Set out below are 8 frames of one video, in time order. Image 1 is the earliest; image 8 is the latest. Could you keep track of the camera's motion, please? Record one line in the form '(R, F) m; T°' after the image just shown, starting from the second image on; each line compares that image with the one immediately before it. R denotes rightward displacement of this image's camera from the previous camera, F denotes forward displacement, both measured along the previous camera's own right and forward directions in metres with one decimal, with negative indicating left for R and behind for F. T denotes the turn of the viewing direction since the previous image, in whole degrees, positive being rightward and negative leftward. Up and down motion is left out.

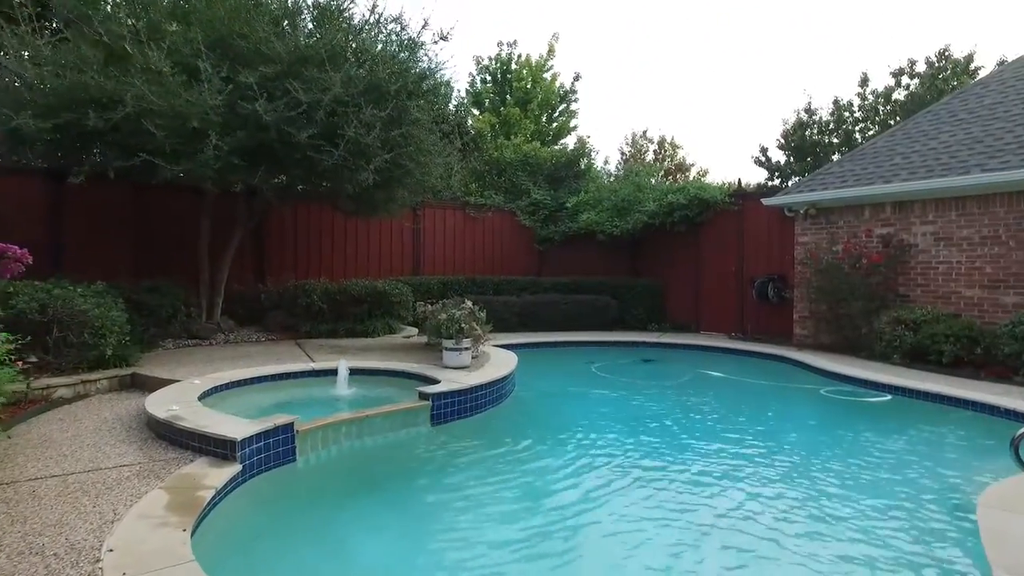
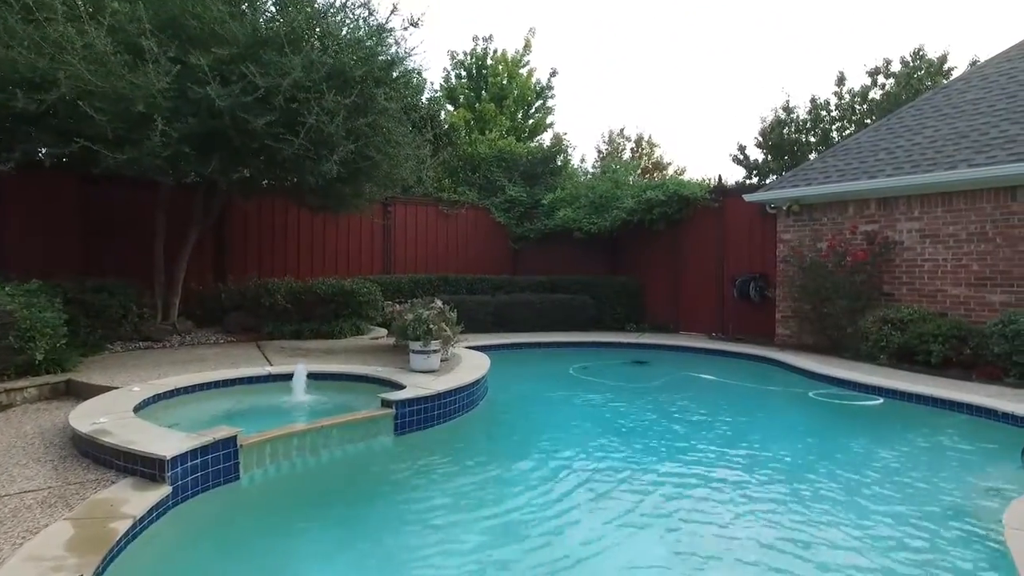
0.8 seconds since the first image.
(0.0, +0.4) m; +2°
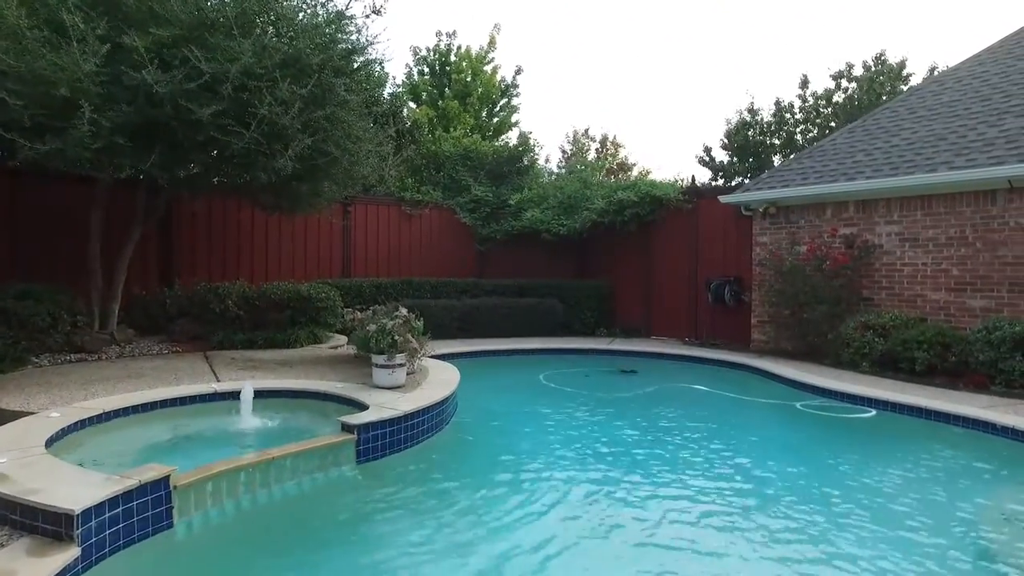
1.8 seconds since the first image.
(-0.1, +0.5) m; +3°
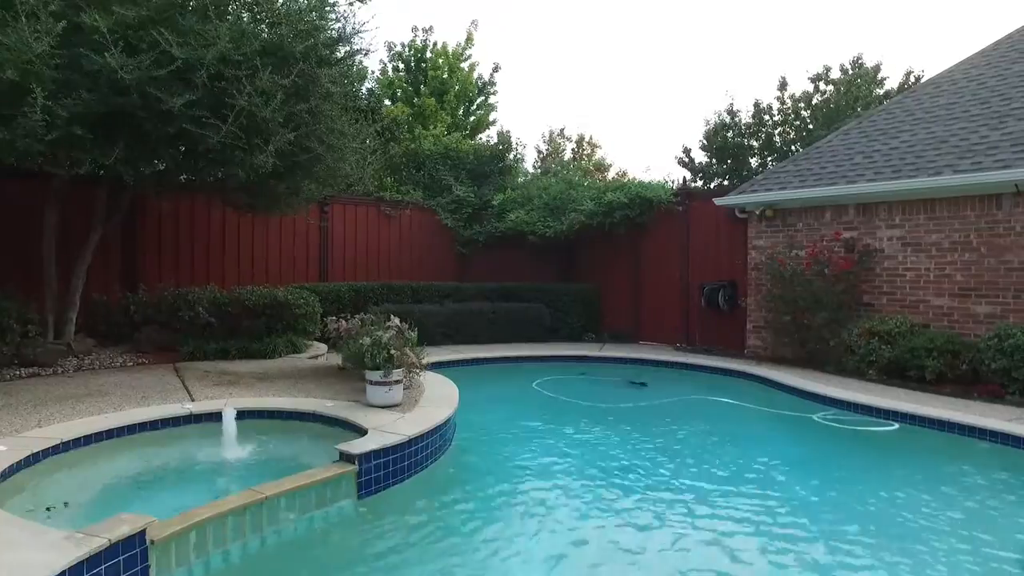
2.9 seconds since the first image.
(-0.3, +0.4) m; +3°
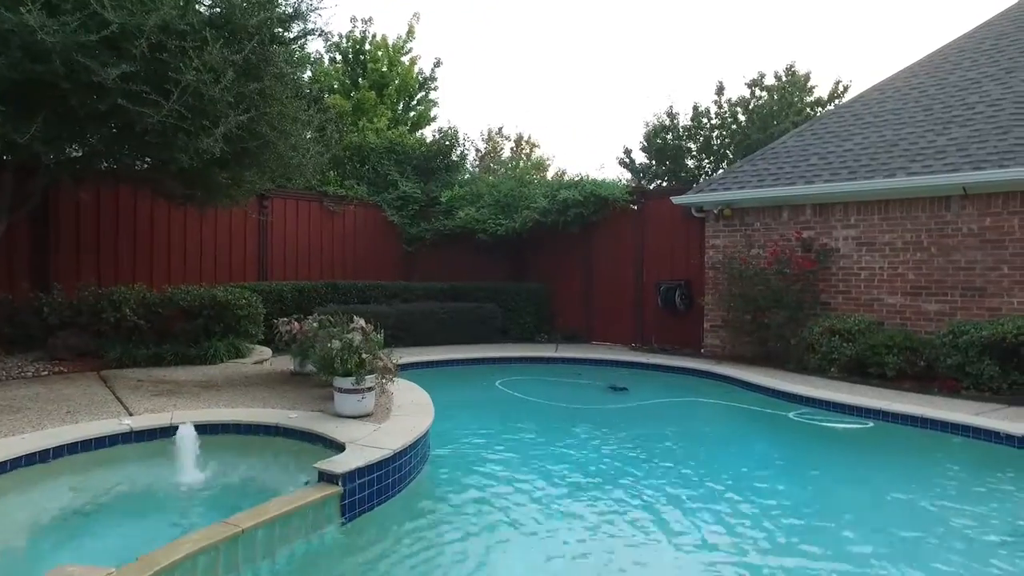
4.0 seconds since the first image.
(-0.4, +0.4) m; +6°
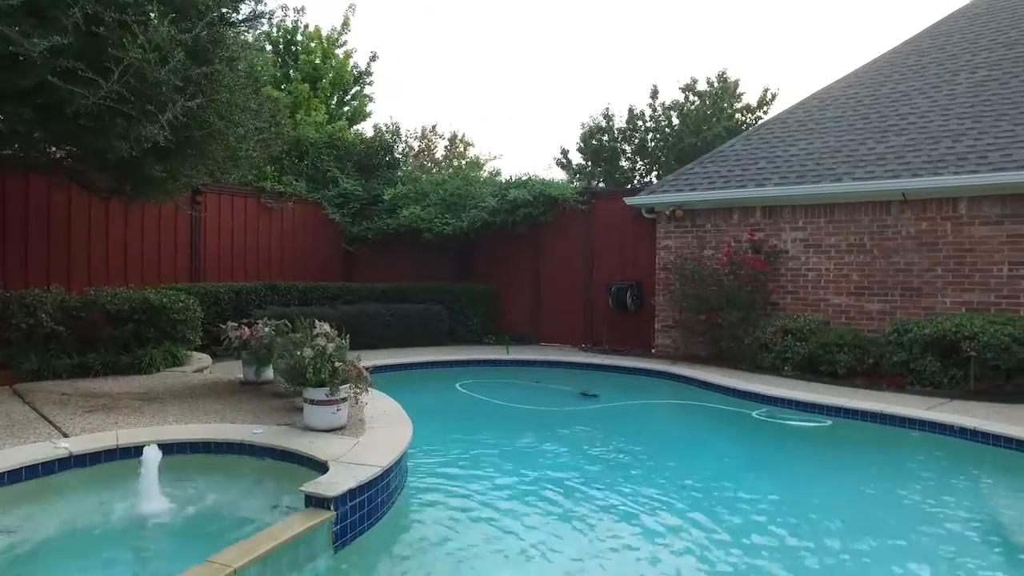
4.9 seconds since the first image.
(-0.4, +0.2) m; +7°
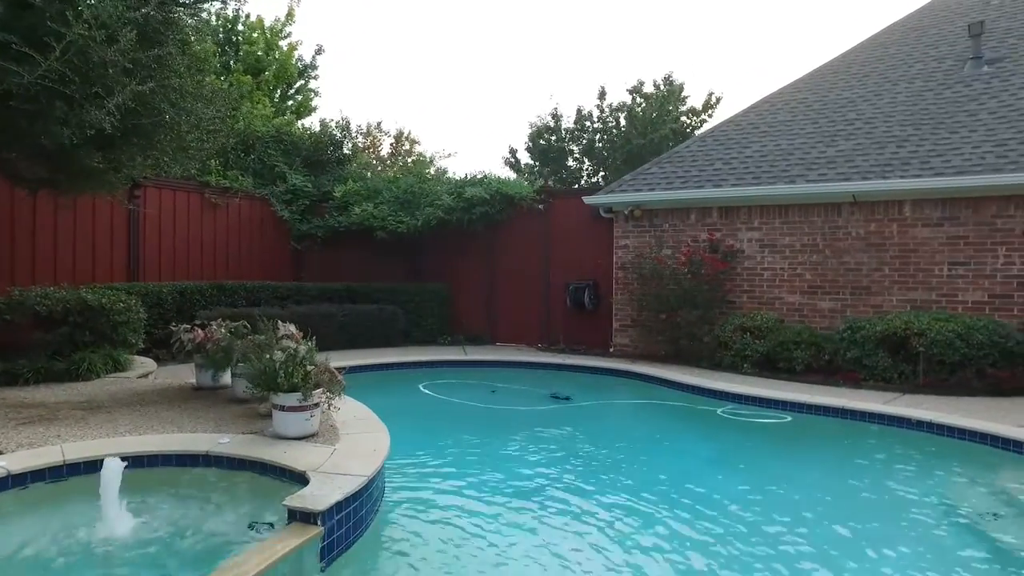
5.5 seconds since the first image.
(-0.3, +0.1) m; +5°
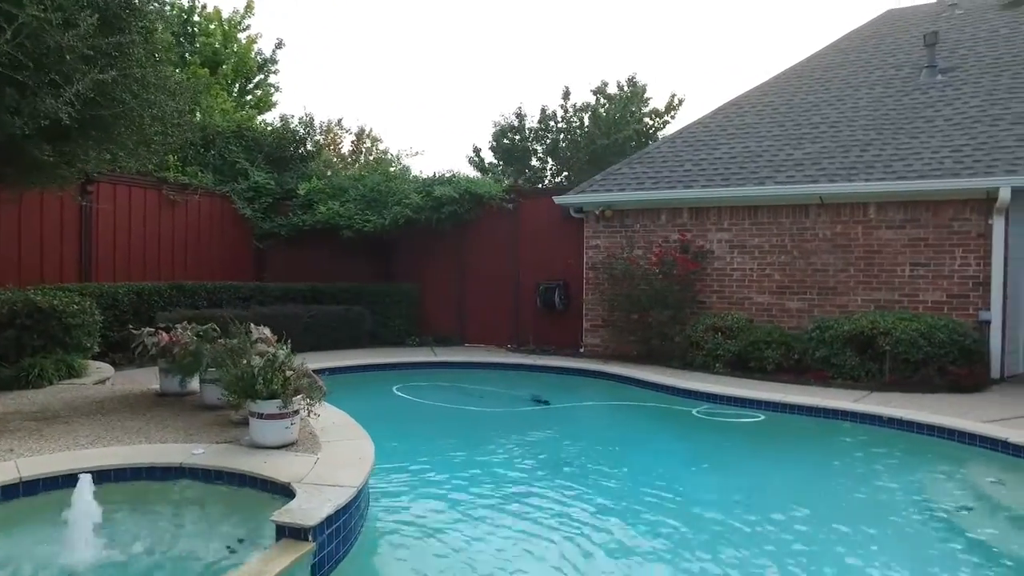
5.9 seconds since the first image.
(-0.2, +0.1) m; +4°
